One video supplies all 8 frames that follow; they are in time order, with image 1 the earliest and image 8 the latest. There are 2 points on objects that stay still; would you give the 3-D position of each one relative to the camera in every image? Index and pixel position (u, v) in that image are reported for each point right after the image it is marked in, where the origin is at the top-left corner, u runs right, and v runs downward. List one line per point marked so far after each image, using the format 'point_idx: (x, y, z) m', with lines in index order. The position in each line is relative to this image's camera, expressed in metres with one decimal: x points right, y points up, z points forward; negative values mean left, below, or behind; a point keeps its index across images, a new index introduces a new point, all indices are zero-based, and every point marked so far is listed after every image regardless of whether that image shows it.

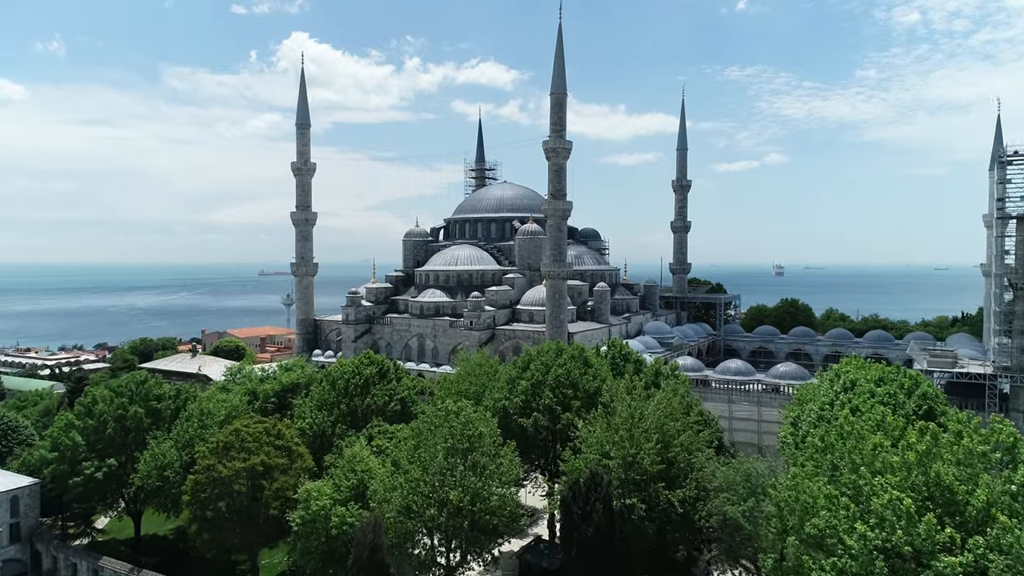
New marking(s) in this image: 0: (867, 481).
0: (+4.2, -2.3, +15.1) m
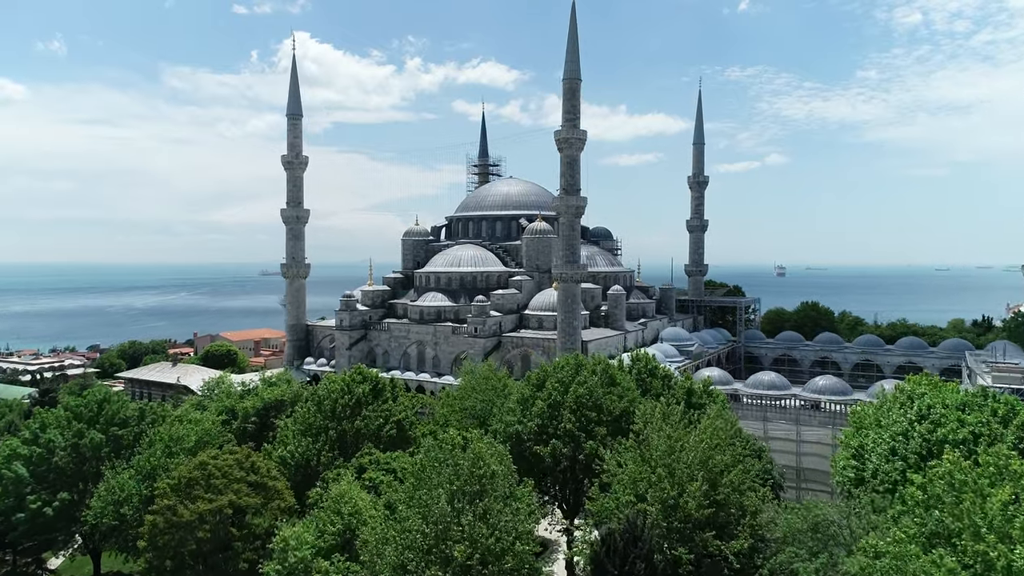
0: (+4.4, -2.4, +11.5) m
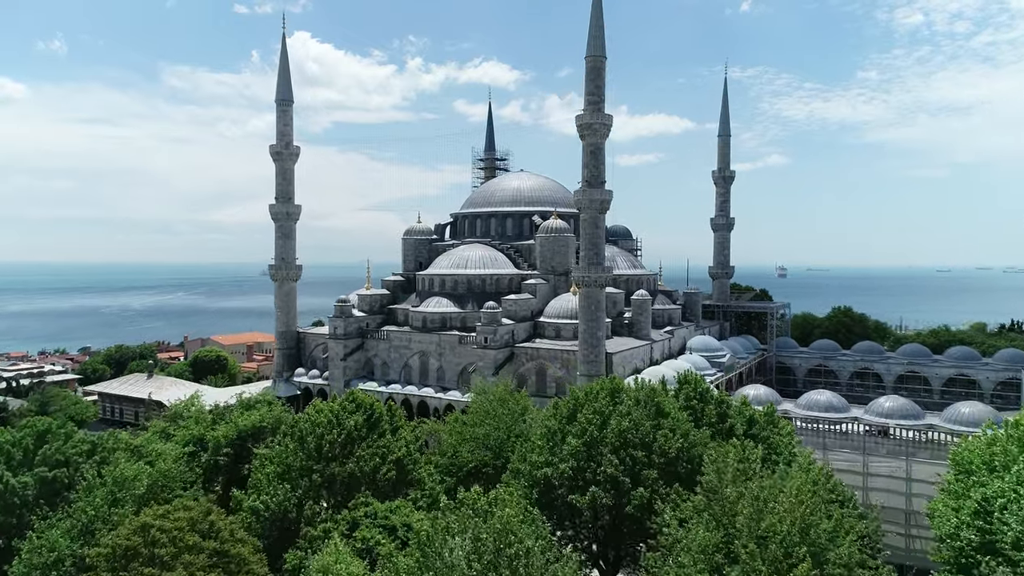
0: (+4.8, -2.5, +7.2) m
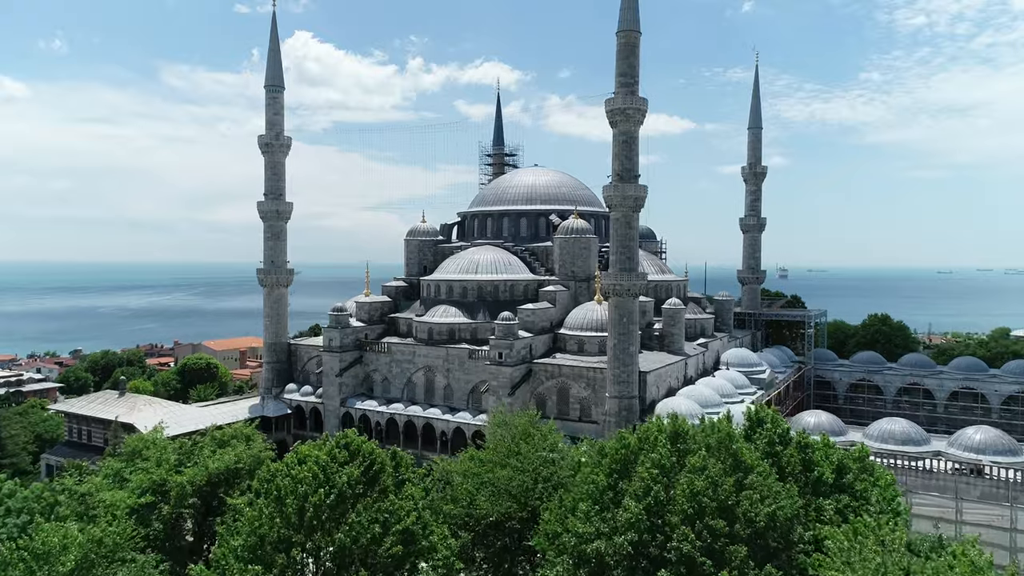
0: (+5.2, -2.7, +2.9) m
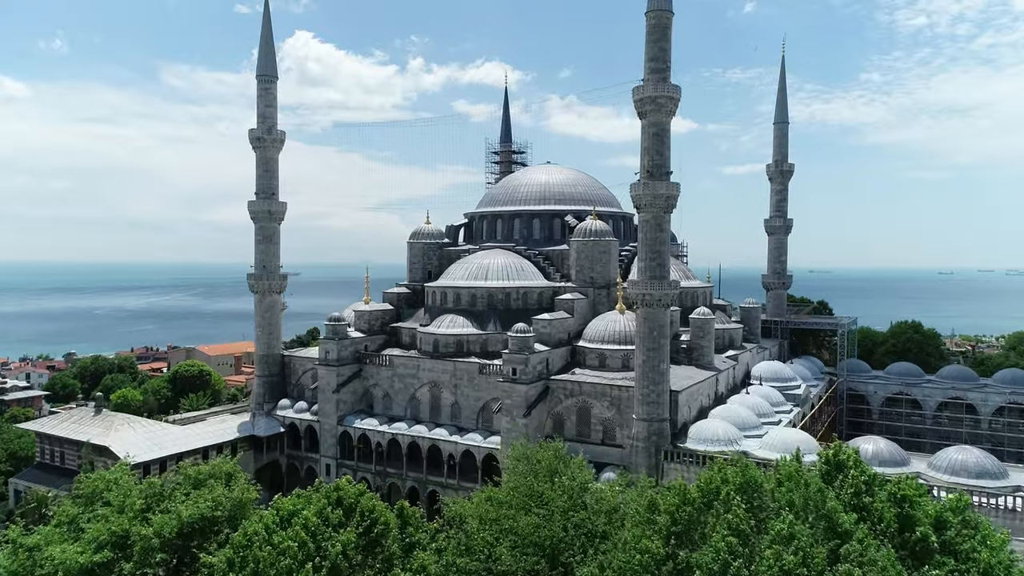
0: (+5.6, -2.9, -0.1) m
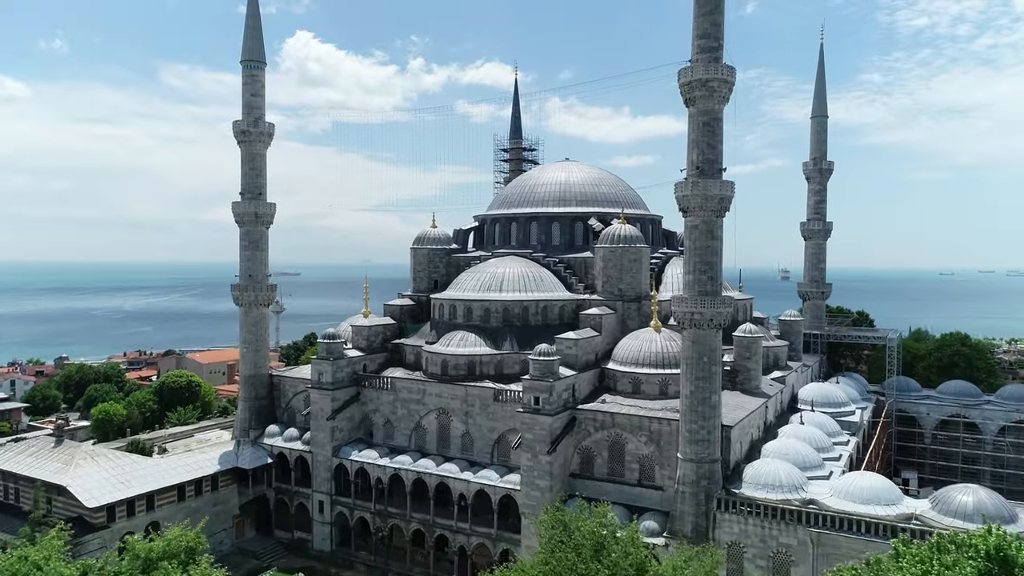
0: (+6.0, -3.2, -4.0) m
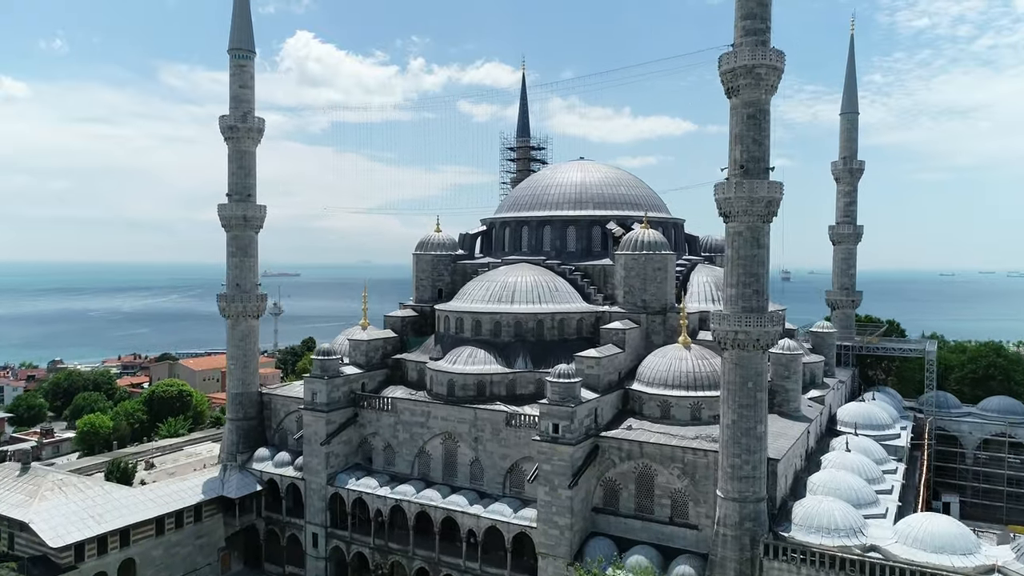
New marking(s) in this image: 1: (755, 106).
0: (+6.2, -3.4, -6.7) m
1: (+3.6, +2.7, +19.2) m
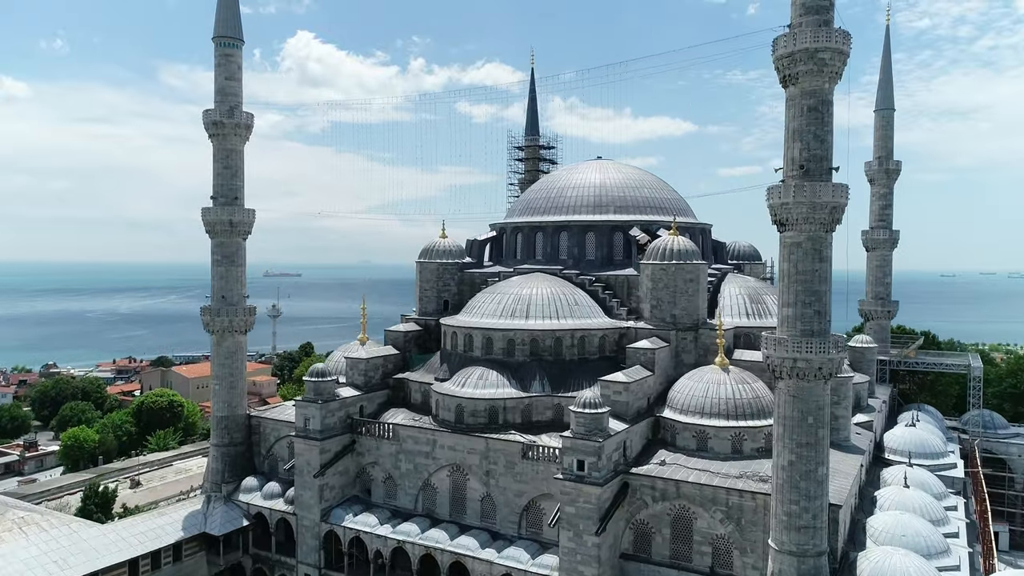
0: (+6.5, -3.7, -9.4) m
1: (+3.9, +2.5, +16.5) m
